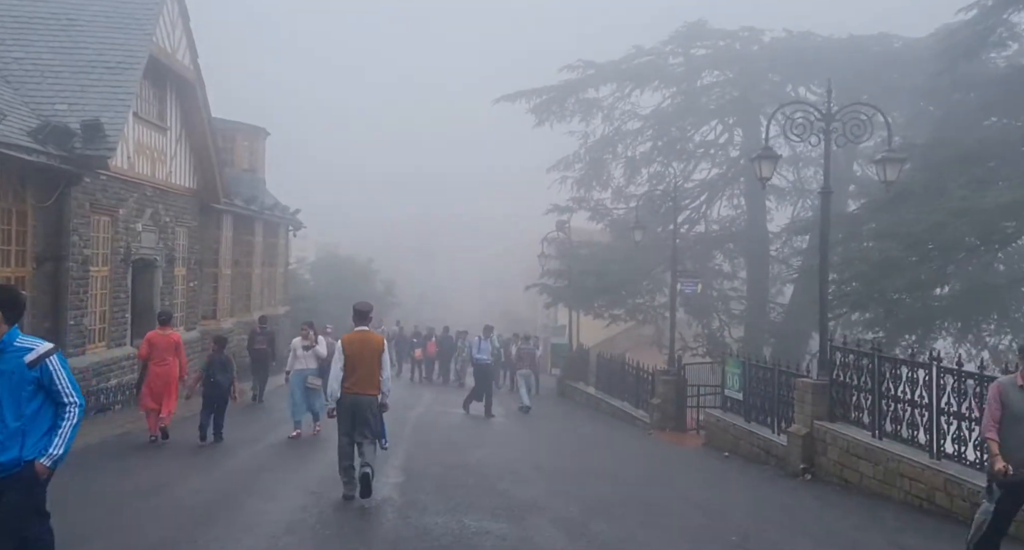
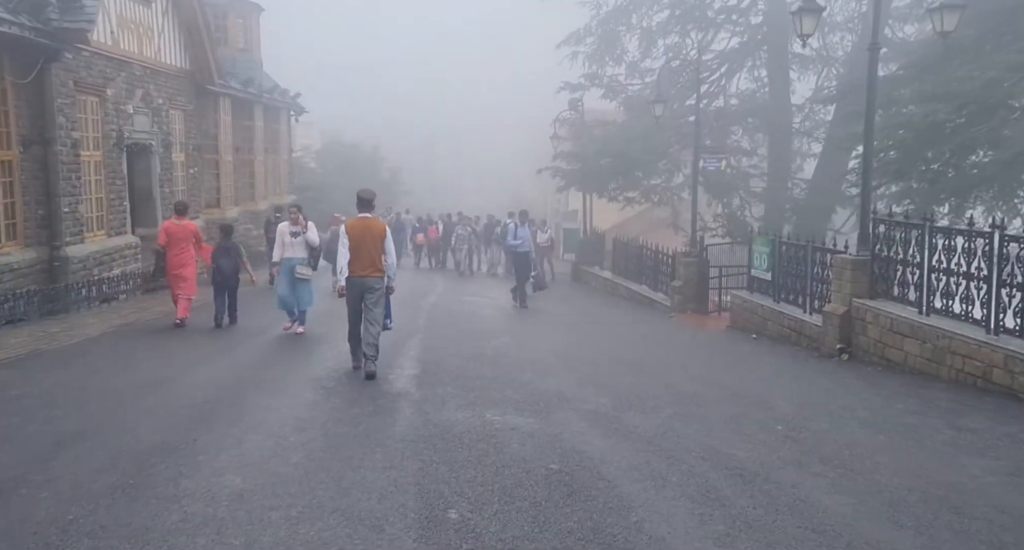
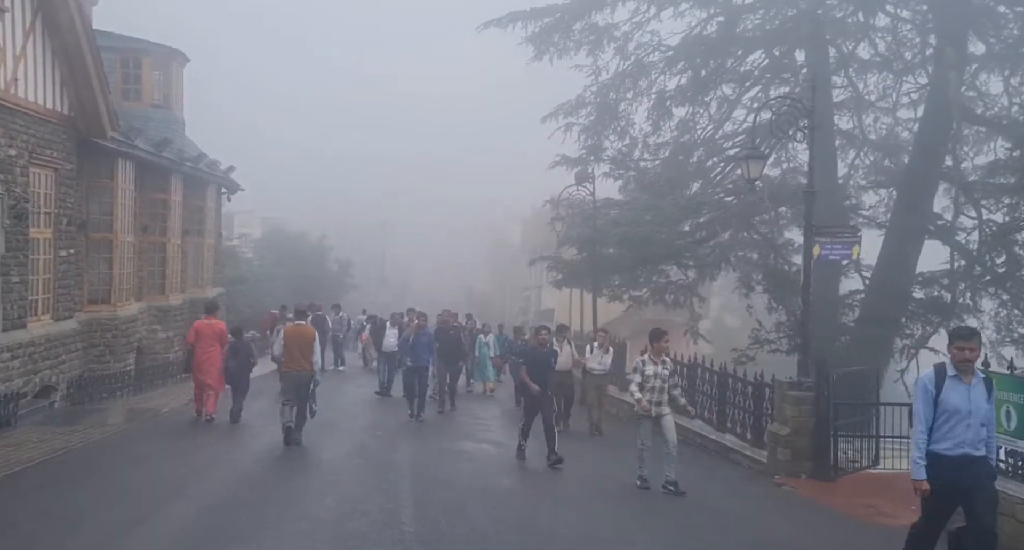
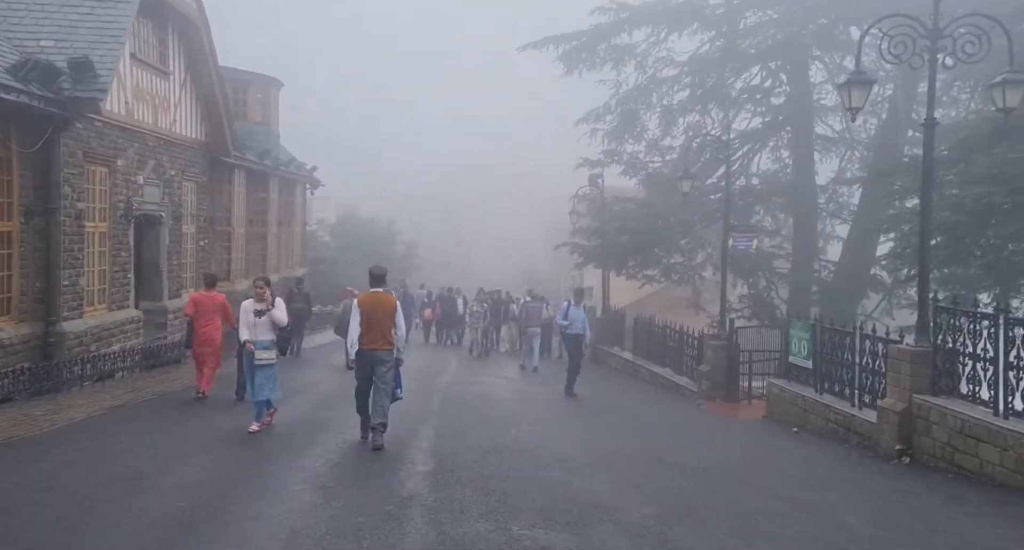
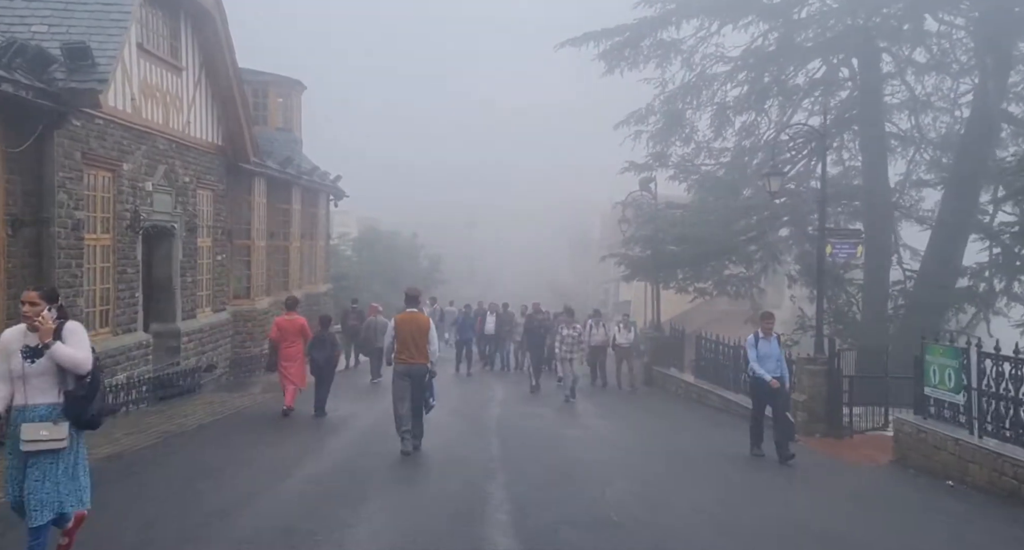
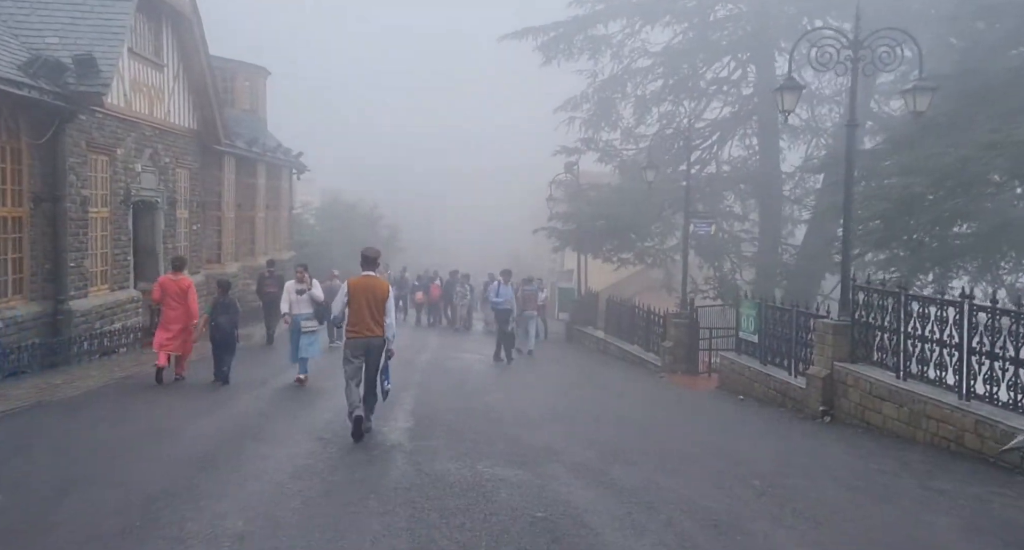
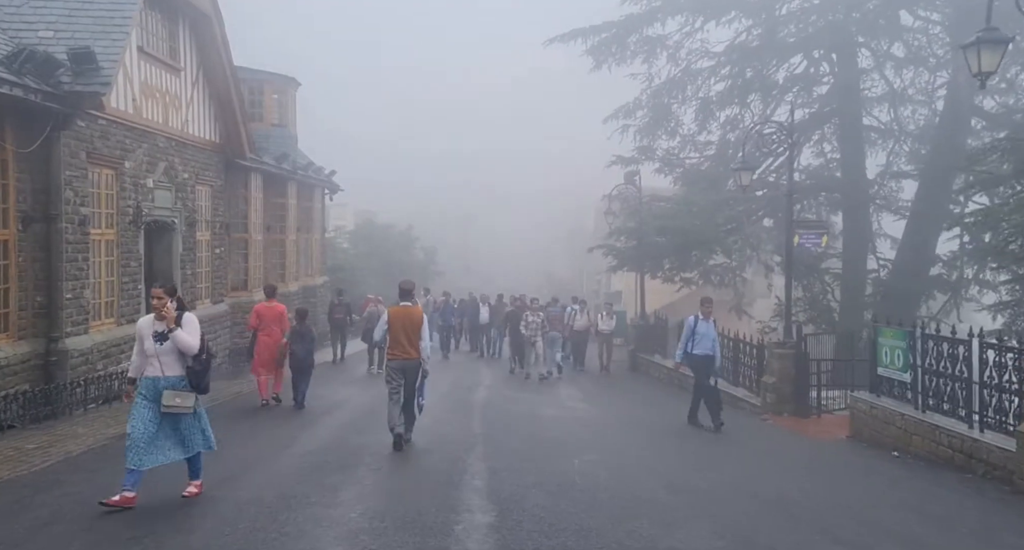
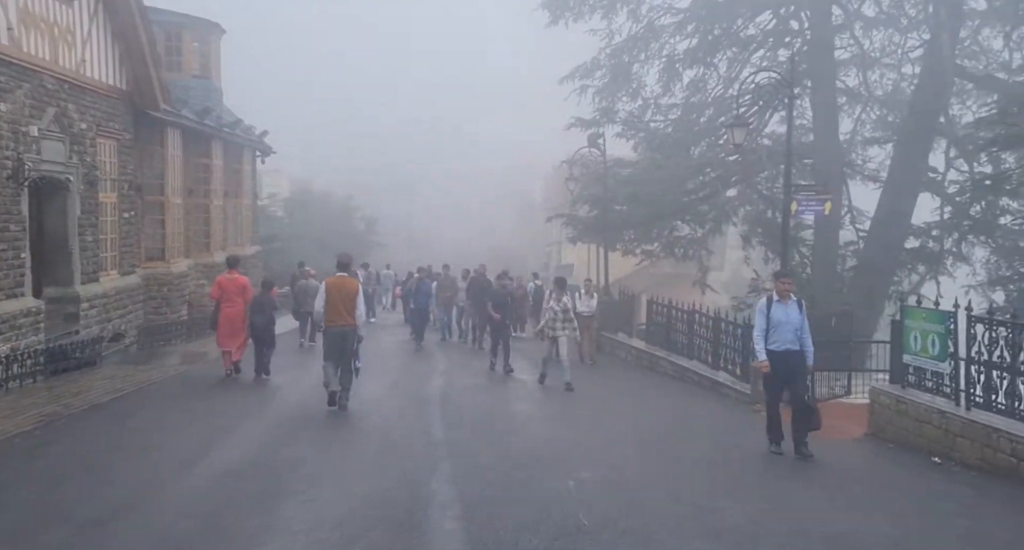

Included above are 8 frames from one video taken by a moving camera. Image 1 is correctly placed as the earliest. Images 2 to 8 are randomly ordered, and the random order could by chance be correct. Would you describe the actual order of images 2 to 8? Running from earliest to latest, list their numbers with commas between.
6, 2, 4, 7, 5, 8, 3
